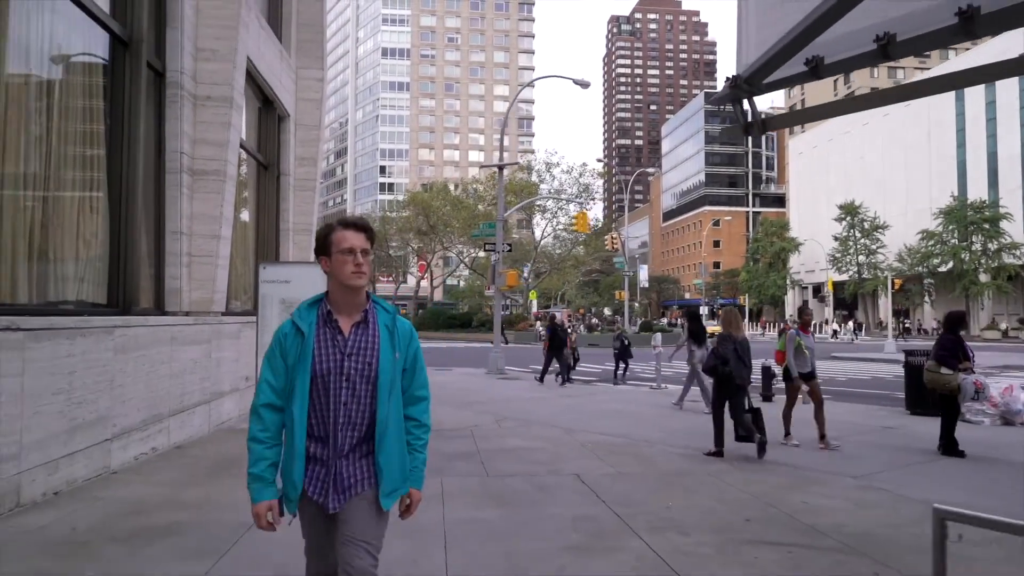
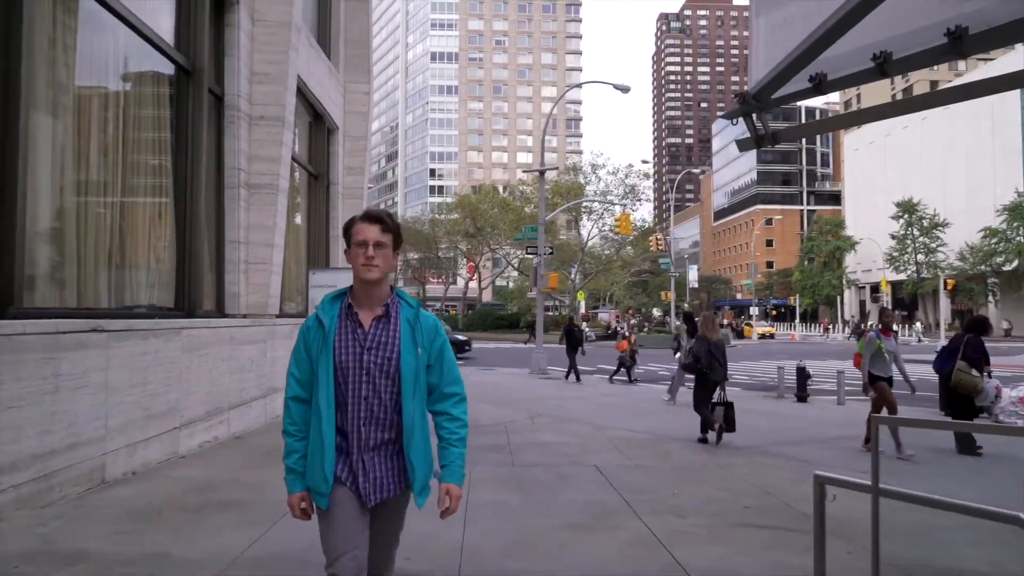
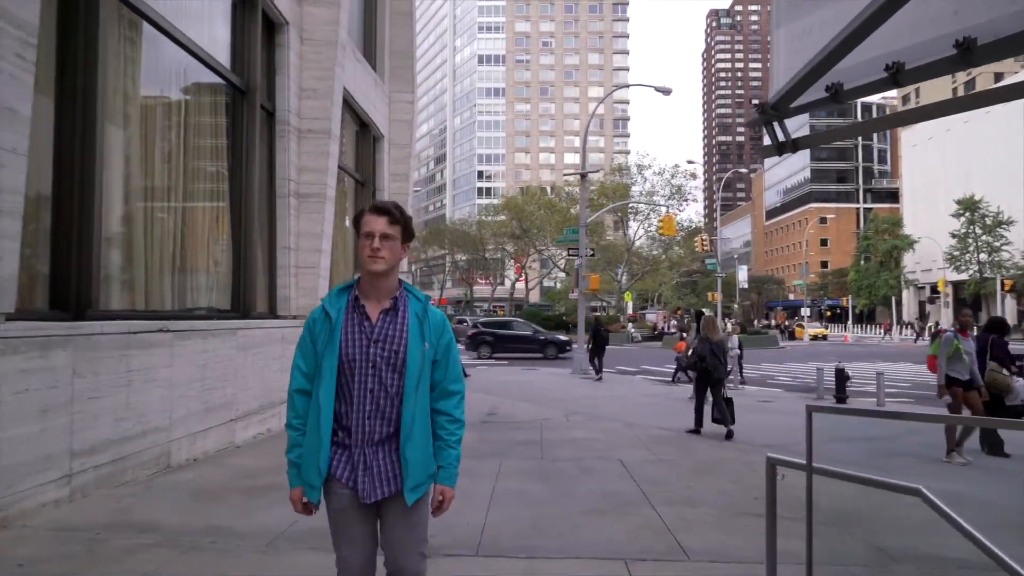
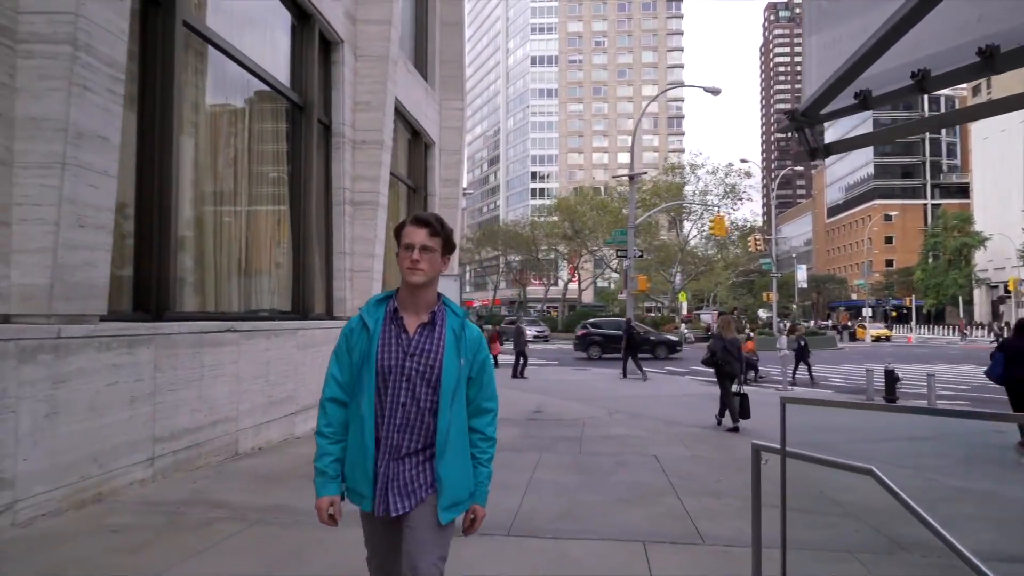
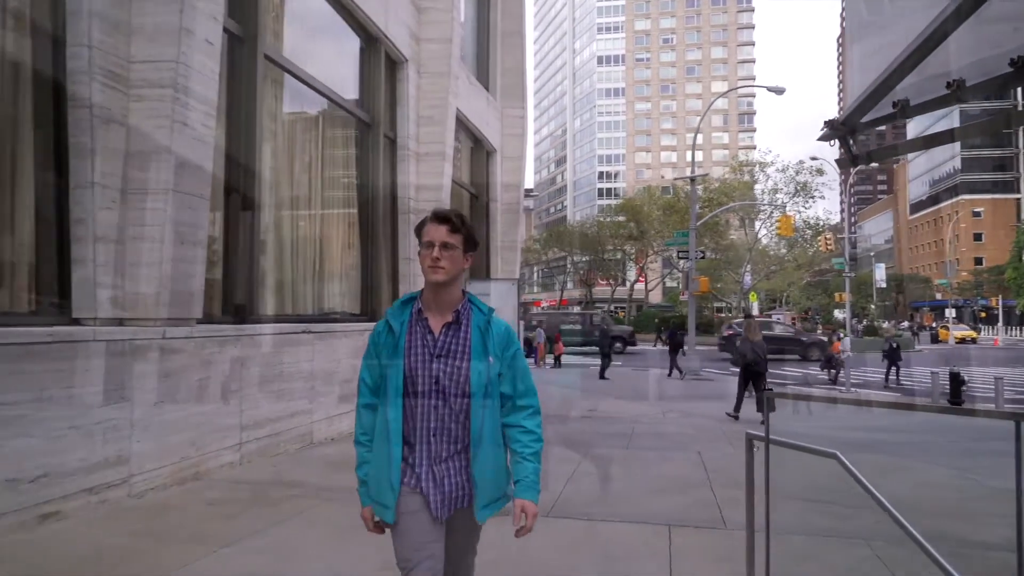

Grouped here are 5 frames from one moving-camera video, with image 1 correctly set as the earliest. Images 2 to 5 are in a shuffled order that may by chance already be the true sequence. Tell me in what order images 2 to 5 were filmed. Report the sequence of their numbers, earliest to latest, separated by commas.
2, 3, 4, 5
